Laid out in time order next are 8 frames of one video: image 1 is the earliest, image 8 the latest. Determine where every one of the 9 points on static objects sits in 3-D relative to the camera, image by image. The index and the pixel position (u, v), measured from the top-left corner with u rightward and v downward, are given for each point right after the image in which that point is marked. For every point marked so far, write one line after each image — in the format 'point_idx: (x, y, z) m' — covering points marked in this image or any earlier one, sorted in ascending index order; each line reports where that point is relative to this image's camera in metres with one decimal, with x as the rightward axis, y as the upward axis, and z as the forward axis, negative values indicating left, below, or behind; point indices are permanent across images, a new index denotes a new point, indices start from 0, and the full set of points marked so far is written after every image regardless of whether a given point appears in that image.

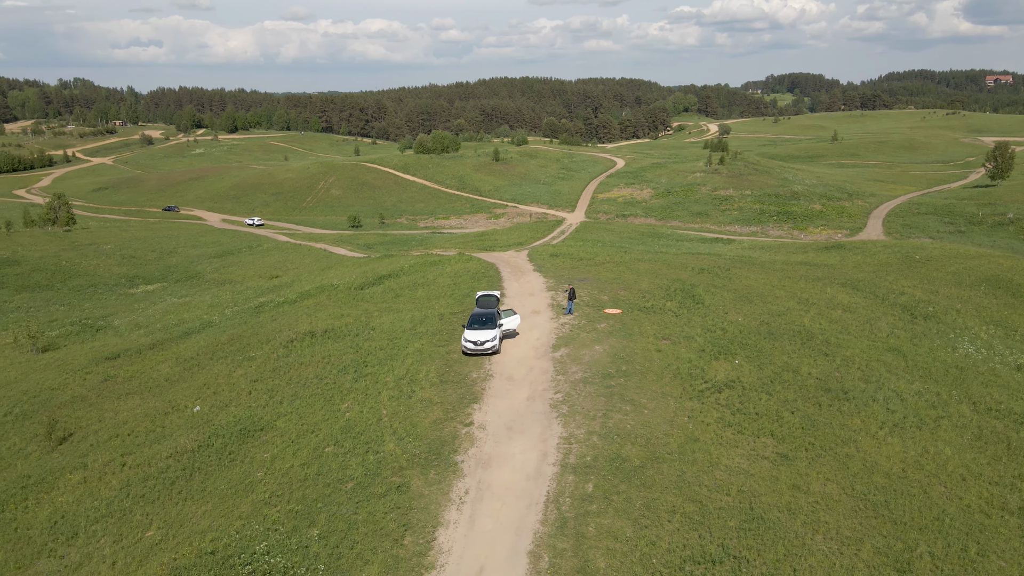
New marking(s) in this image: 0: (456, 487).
0: (-1.3, -4.4, +16.0) m
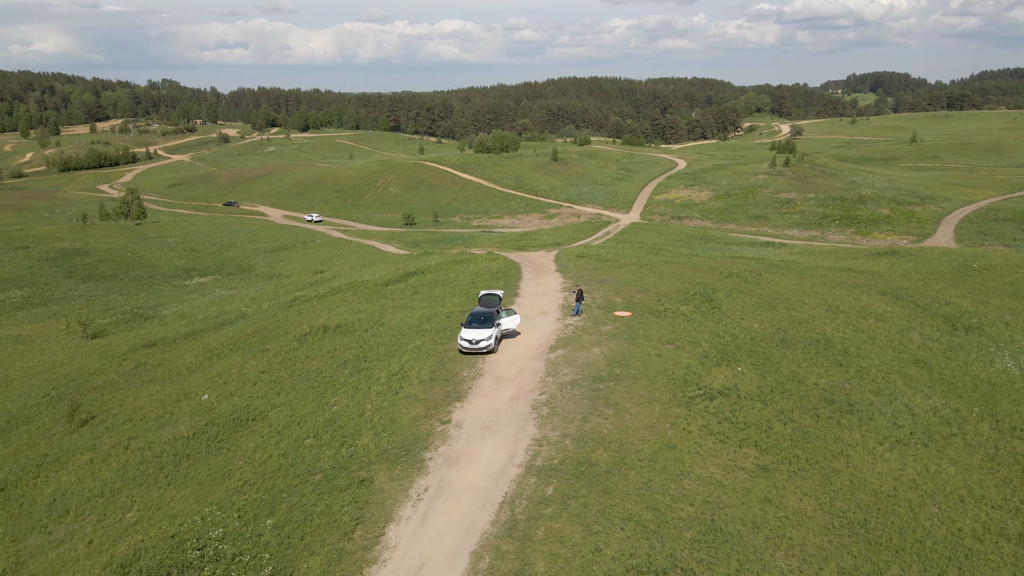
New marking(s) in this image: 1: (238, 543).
0: (-2.2, -4.4, +16.1) m
1: (-5.4, -5.1, +14.2) m
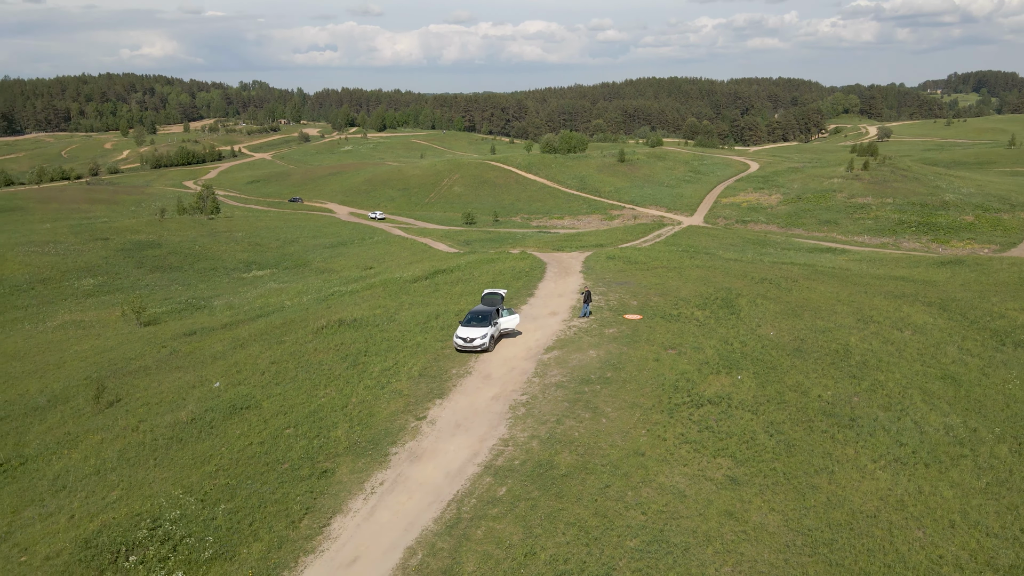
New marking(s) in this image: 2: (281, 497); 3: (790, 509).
0: (-3.1, -4.3, +16.3) m
1: (-6.6, -4.9, +14.7) m
2: (-5.1, -4.6, +15.7) m
3: (+6.1, -4.9, +15.9) m
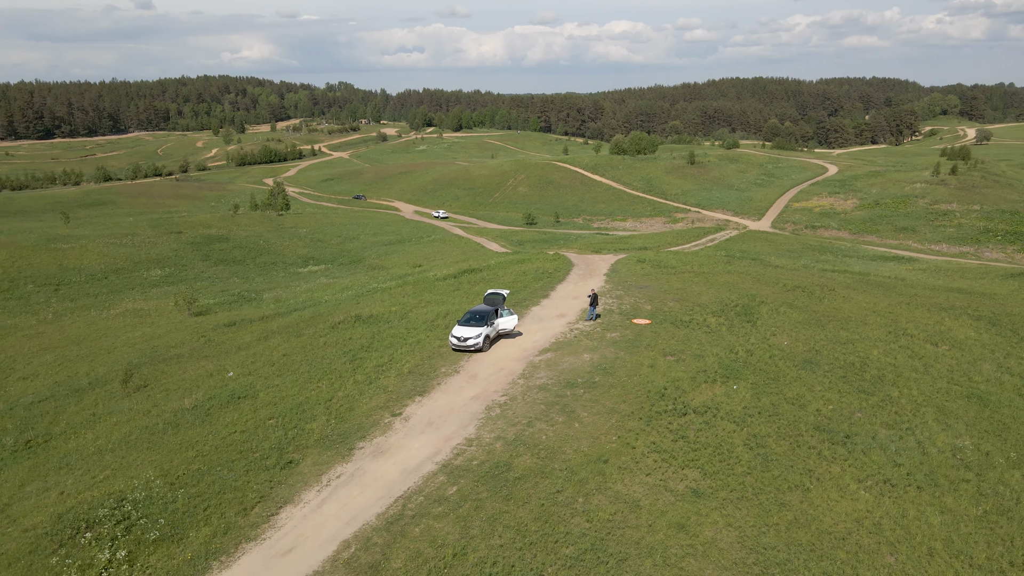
0: (-4.1, -4.2, +16.6) m
1: (-7.7, -4.7, +15.4) m
2: (-6.1, -4.4, +16.2) m
3: (+5.0, -5.0, +15.3) m
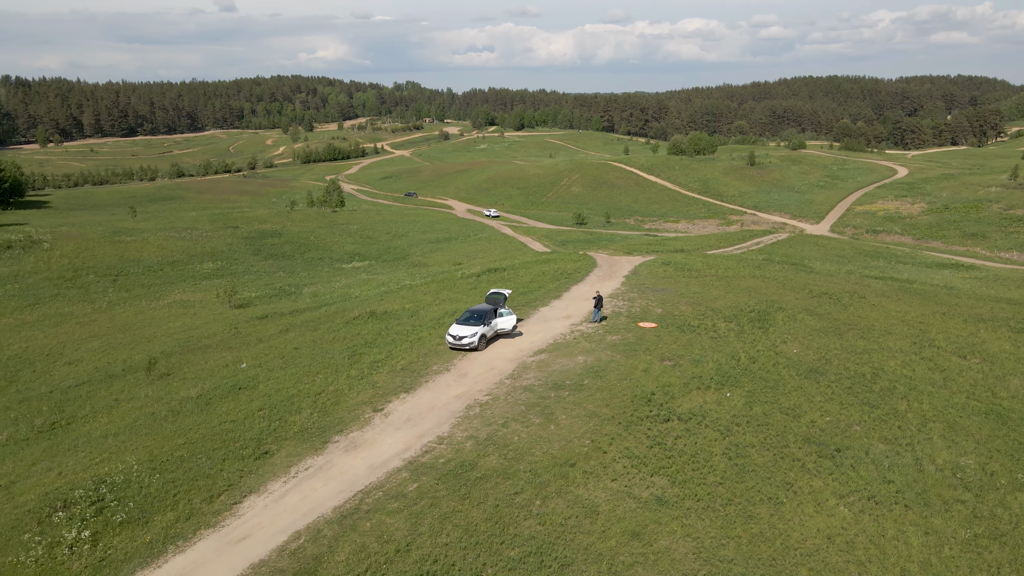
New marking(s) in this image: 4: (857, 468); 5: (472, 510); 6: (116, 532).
0: (-4.9, -4.1, +17.0) m
1: (-8.6, -4.5, +16.1) m
2: (-6.9, -4.3, +16.7) m
3: (+4.1, -5.2, +14.9) m
4: (+8.7, -4.6, +18.3) m
5: (-0.8, -4.6, +14.9) m
6: (-8.0, -4.9, +14.6) m
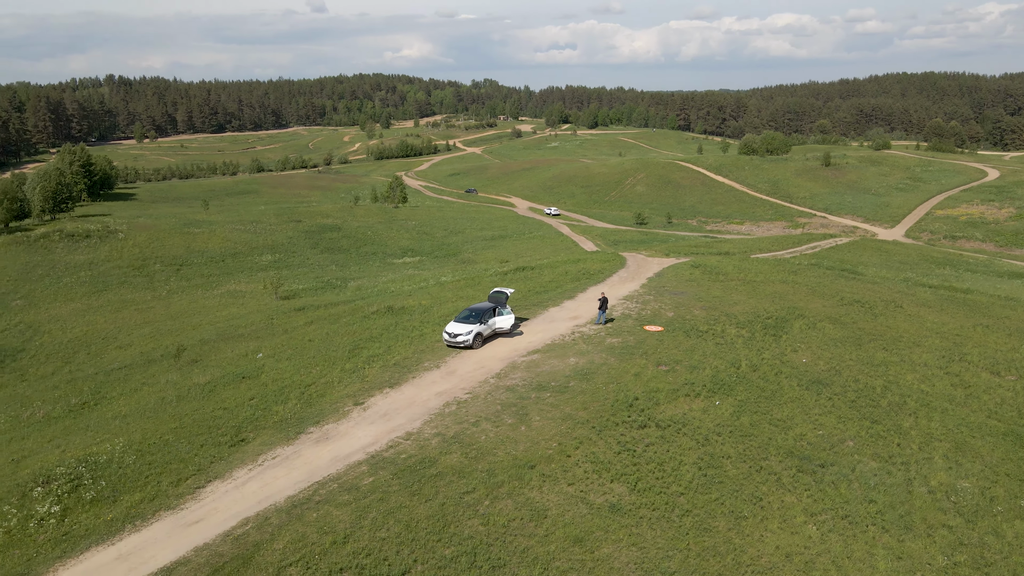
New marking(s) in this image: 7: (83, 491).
0: (-5.8, -4.0, +17.5) m
1: (-9.6, -4.3, +17.0) m
2: (-7.8, -4.1, +17.5) m
3: (+2.9, -5.3, +14.6) m
4: (+7.9, -4.8, +17.5) m
5: (-1.9, -4.6, +15.0) m
6: (-9.1, -4.7, +15.4) m
7: (-9.5, -4.5, +16.1) m
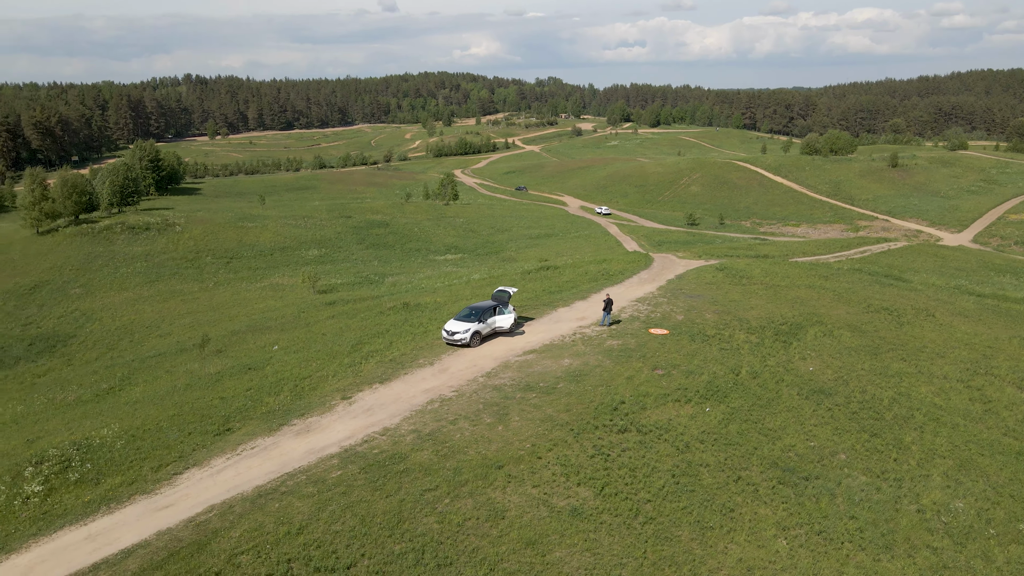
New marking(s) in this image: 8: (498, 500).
0: (-6.4, -3.8, +18.0) m
1: (-10.3, -4.1, +17.8) m
2: (-8.5, -3.9, +18.1) m
3: (+2.0, -5.3, +14.3) m
4: (+7.2, -4.9, +16.9) m
5: (-2.8, -4.5, +15.2) m
6: (-9.9, -4.5, +16.2) m
7: (-10.3, -4.3, +16.9) m
8: (-0.3, -4.6, +15.6) m
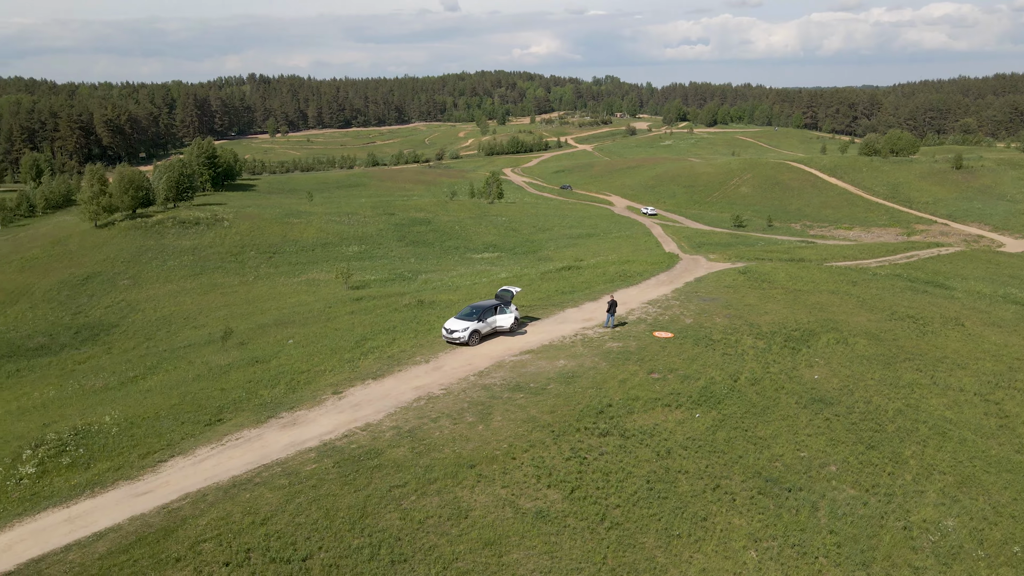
0: (-7.0, -3.7, +18.5) m
1: (-10.8, -3.9, +18.5) m
2: (-9.0, -3.8, +18.7) m
3: (+1.1, -5.3, +14.2) m
4: (+6.5, -5.1, +16.4) m
5: (-3.5, -4.5, +15.4) m
6: (-10.6, -4.3, +16.9) m
7: (-10.9, -4.1, +17.6) m
8: (-1.0, -4.6, +15.6) m
